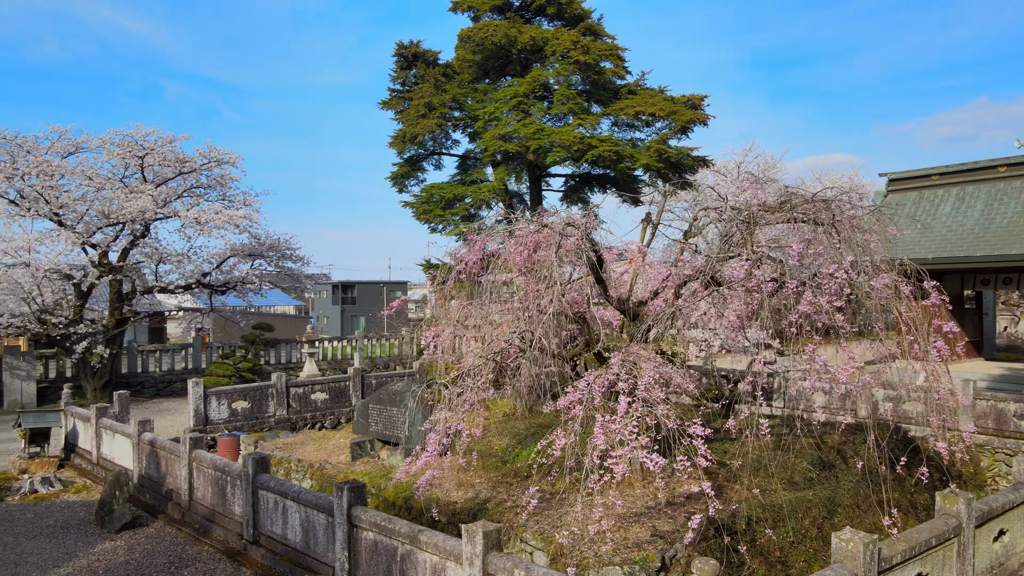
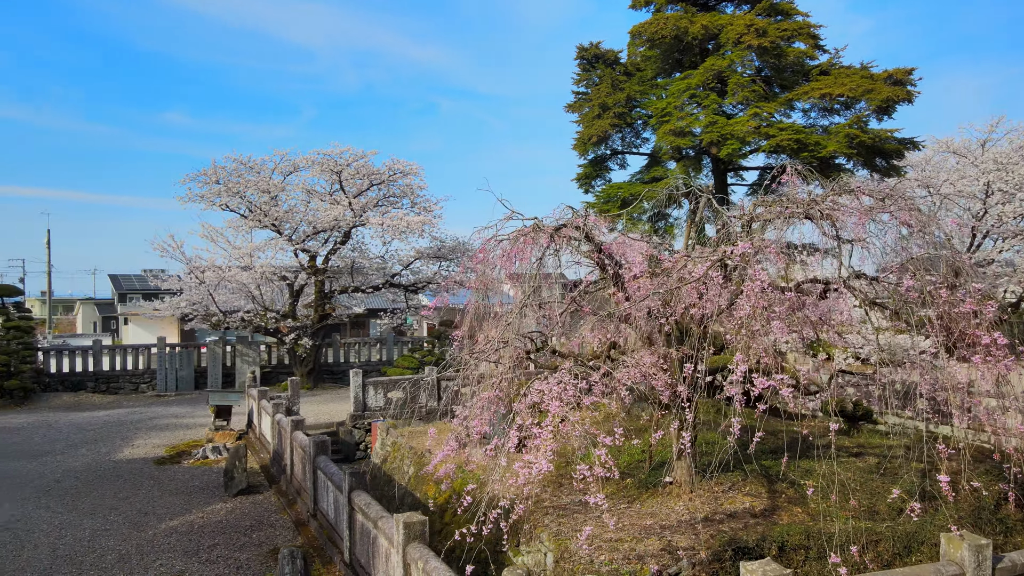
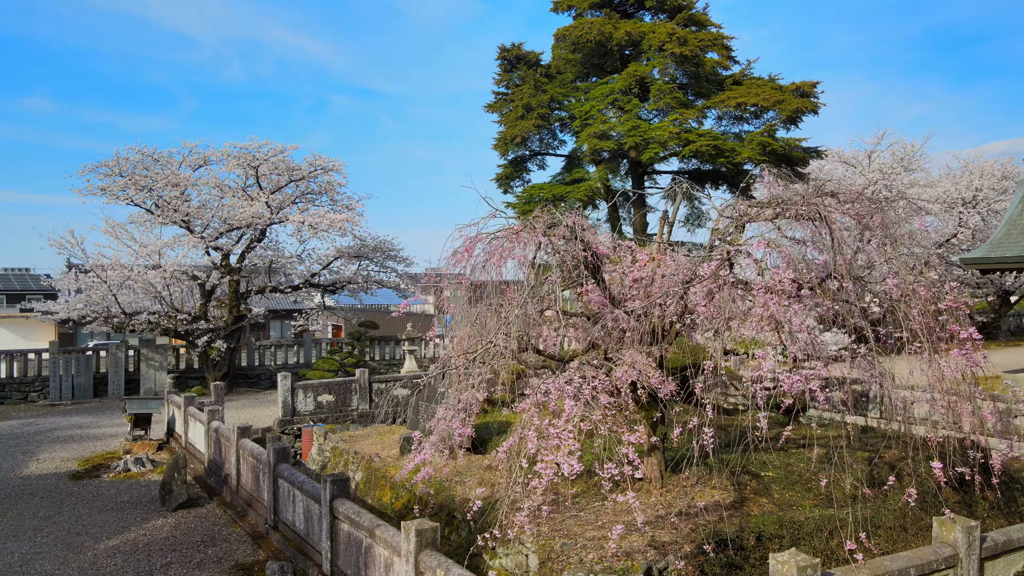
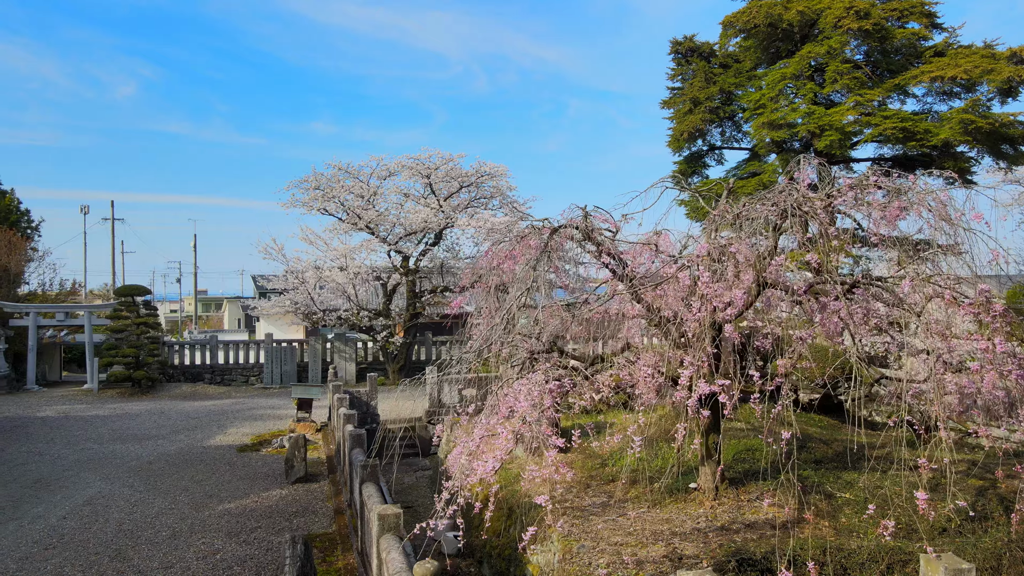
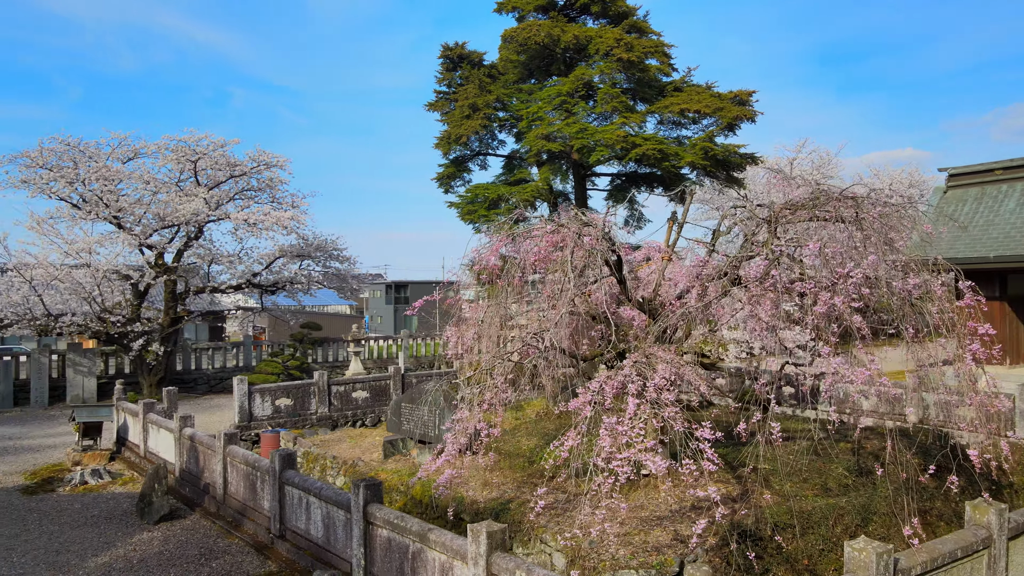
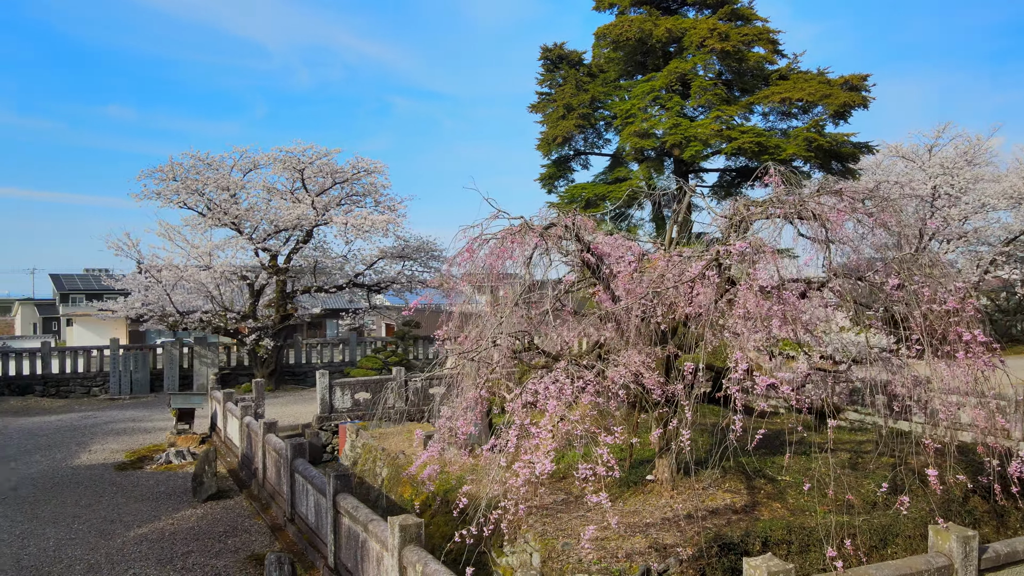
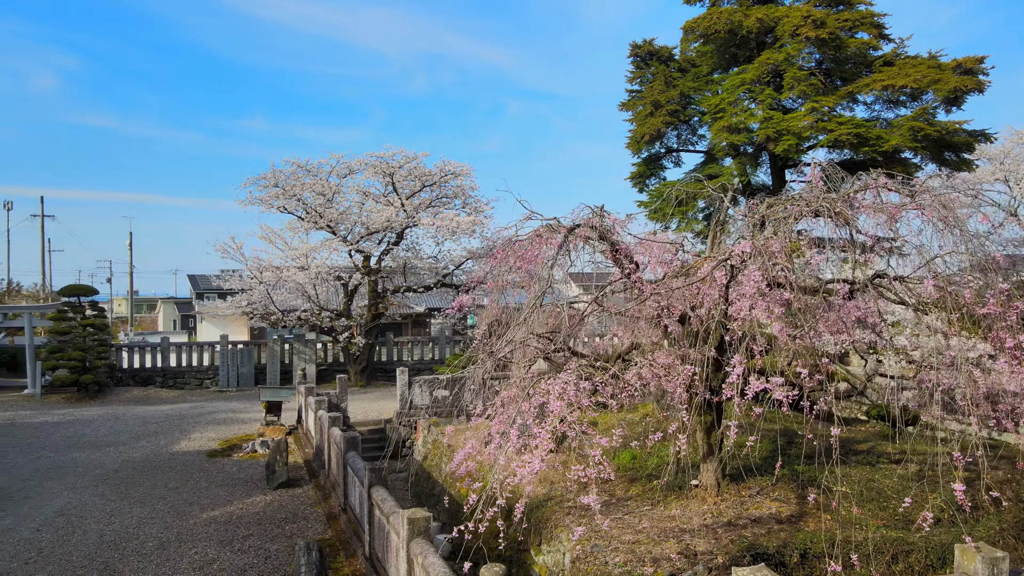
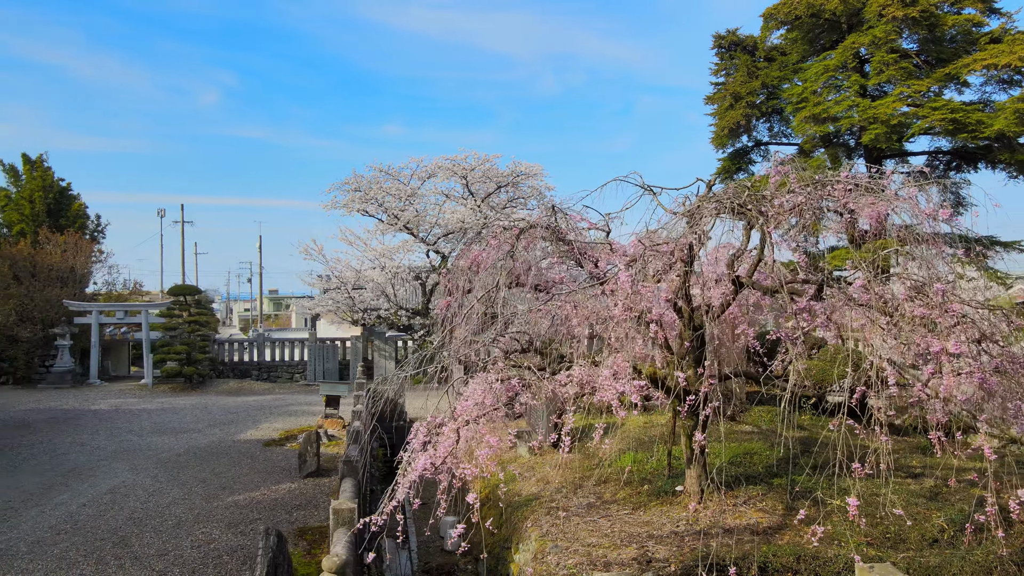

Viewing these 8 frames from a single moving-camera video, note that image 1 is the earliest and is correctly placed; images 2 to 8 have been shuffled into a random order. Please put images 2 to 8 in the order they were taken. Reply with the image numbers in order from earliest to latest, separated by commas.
5, 3, 6, 2, 7, 4, 8
